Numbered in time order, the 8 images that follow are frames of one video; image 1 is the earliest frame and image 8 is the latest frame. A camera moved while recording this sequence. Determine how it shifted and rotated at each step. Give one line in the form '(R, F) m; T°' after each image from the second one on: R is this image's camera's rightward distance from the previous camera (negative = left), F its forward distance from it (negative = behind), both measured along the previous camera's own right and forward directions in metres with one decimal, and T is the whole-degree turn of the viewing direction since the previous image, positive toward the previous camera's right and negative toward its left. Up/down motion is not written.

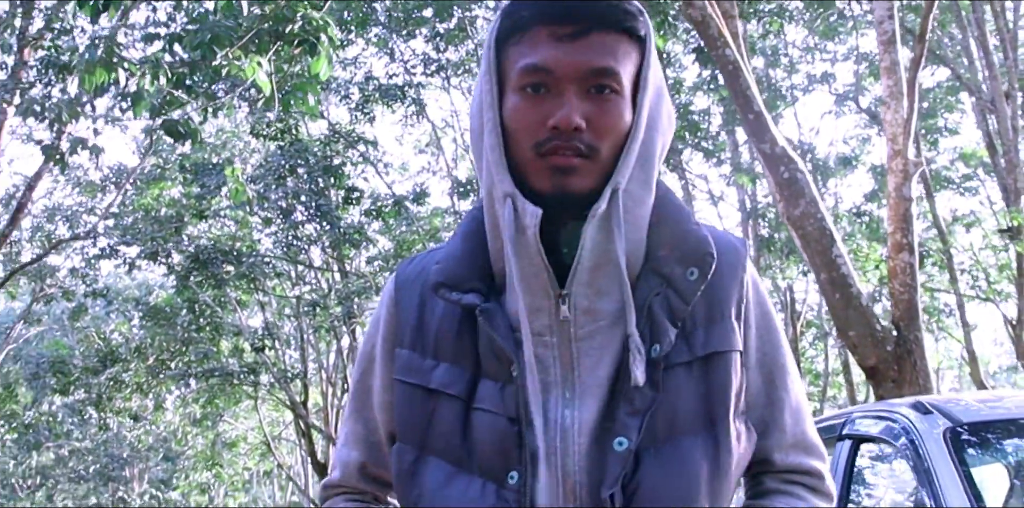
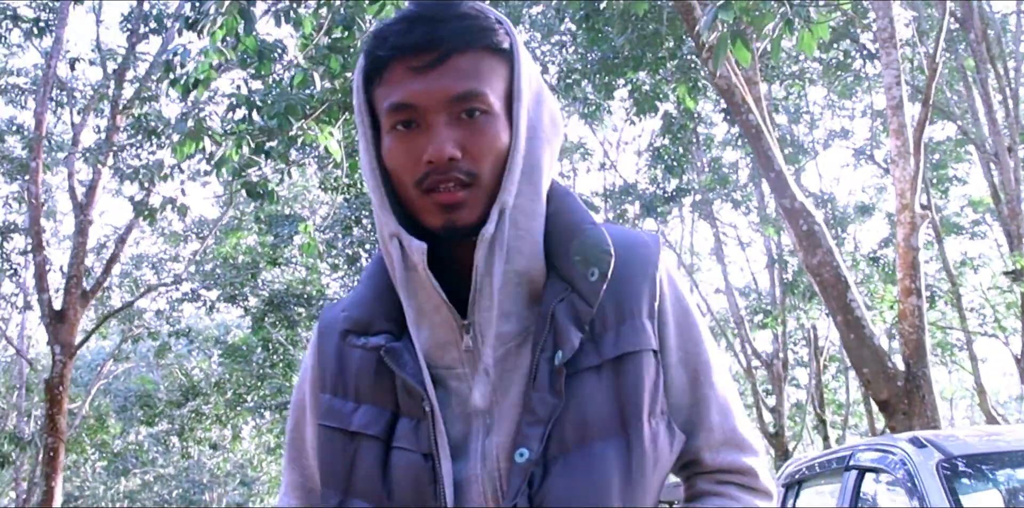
(0.0, -1.0) m; -2°
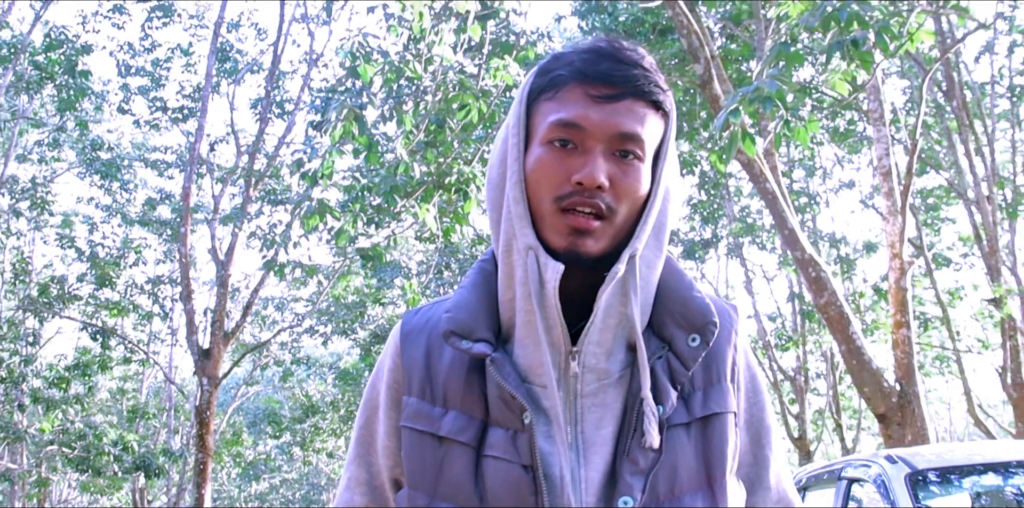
(0.0, -2.3) m; -3°
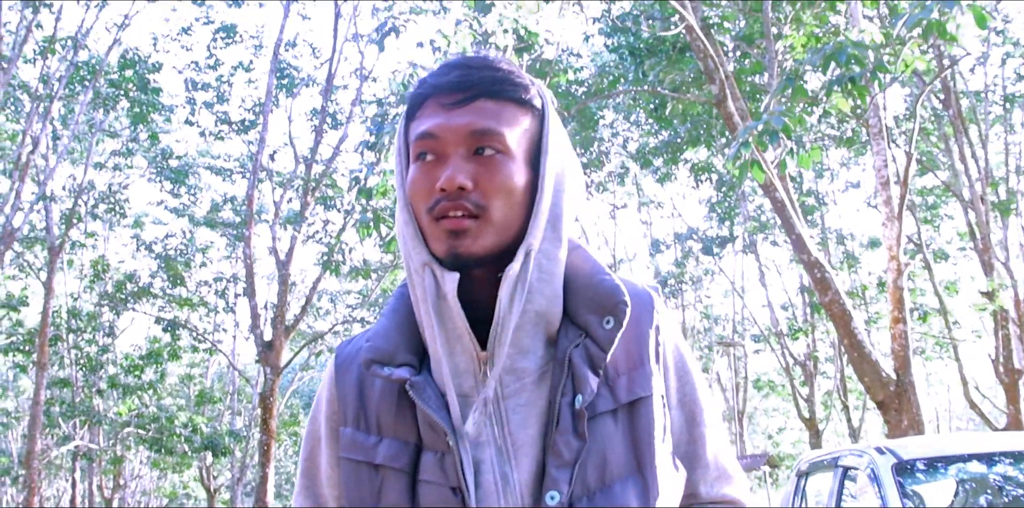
(0.0, -1.3) m; -2°
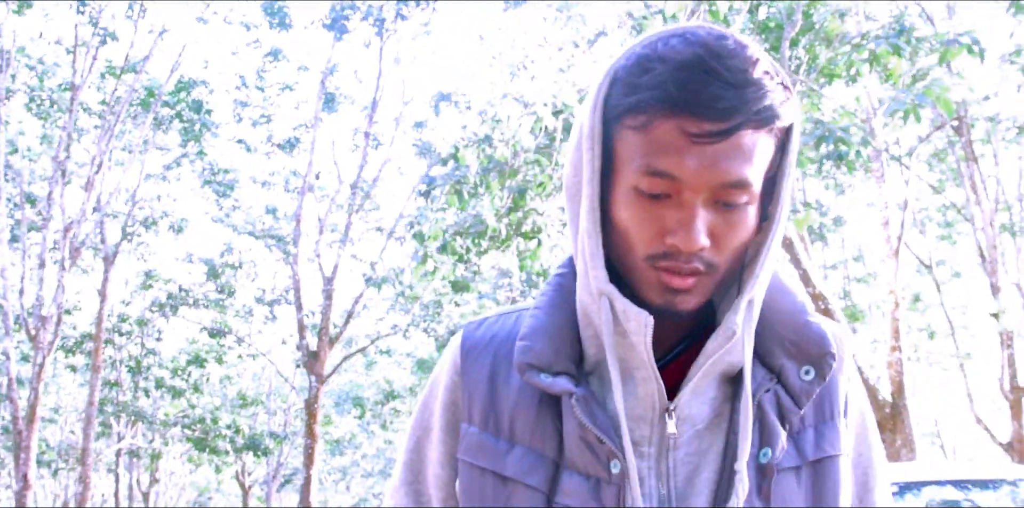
(-0.1, -0.7) m; -1°
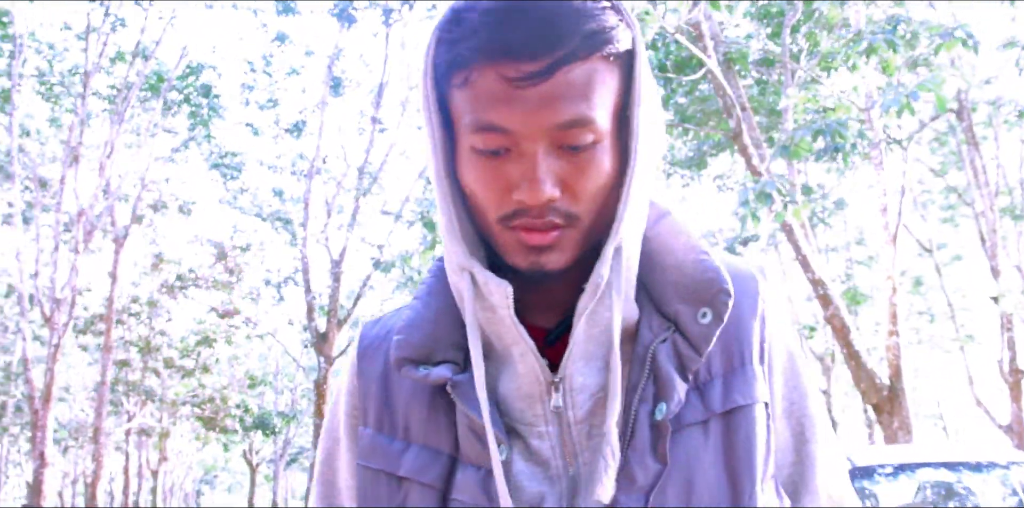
(0.0, -0.2) m; 0°
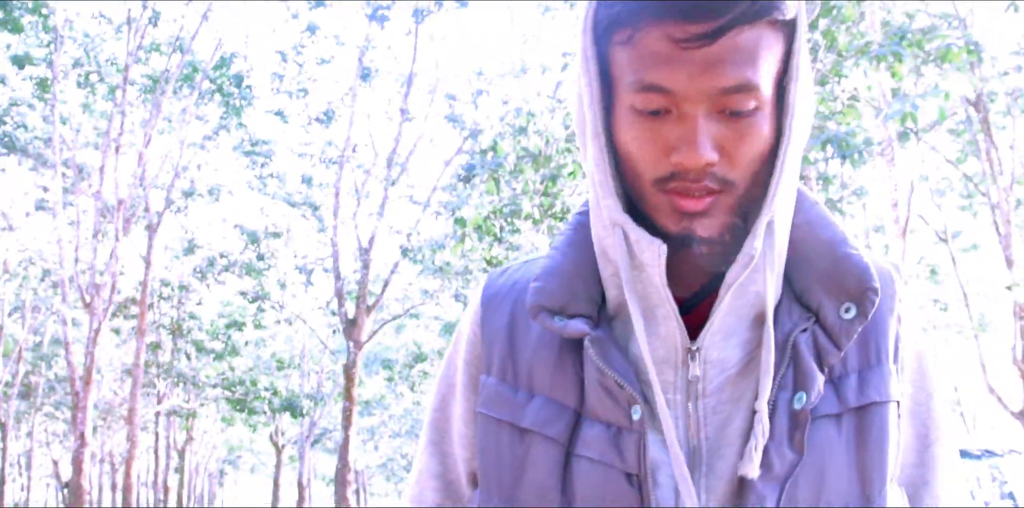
(0.0, -0.4) m; -1°
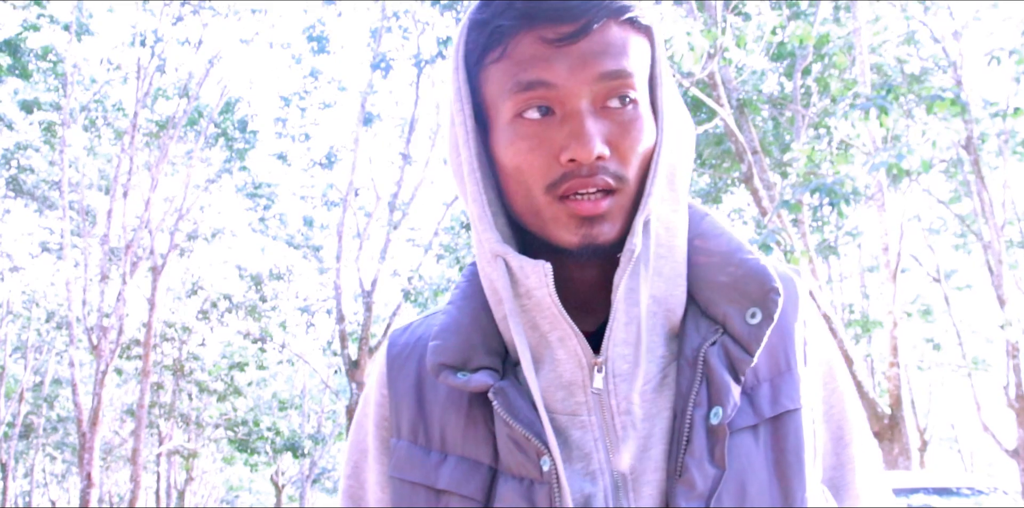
(0.0, -0.2) m; 0°
